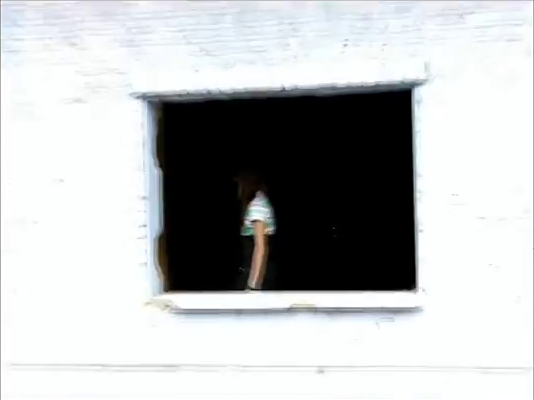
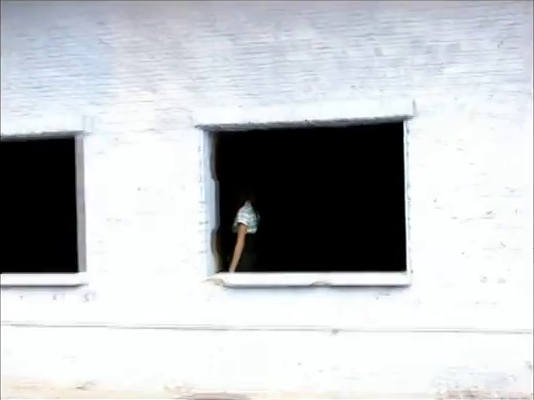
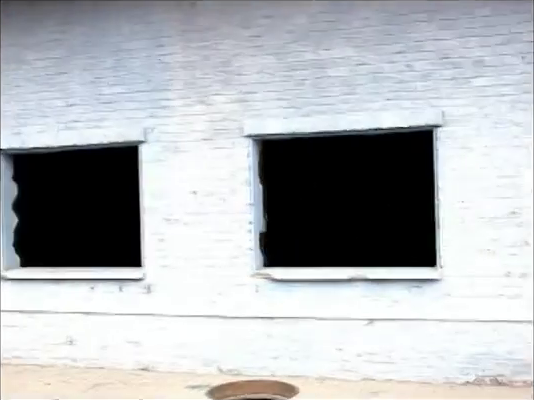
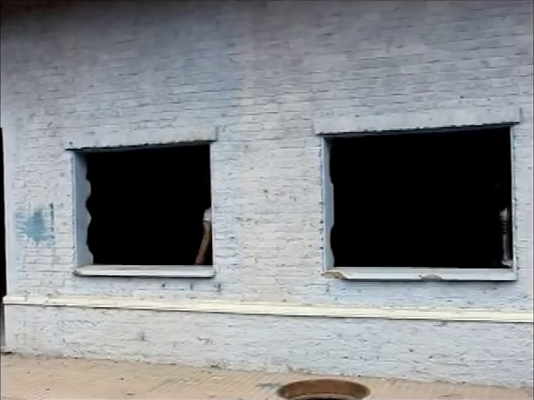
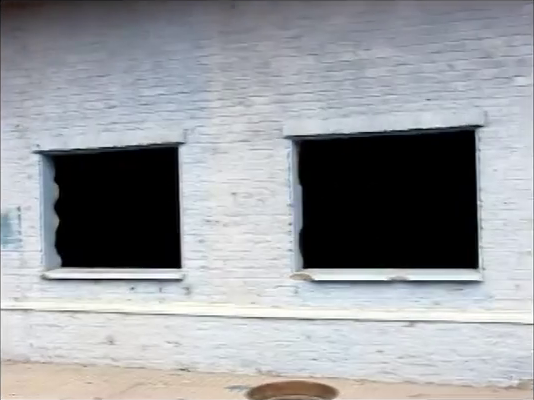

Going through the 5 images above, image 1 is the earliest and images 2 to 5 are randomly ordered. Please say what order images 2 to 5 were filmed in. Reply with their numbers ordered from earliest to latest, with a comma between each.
2, 3, 5, 4
